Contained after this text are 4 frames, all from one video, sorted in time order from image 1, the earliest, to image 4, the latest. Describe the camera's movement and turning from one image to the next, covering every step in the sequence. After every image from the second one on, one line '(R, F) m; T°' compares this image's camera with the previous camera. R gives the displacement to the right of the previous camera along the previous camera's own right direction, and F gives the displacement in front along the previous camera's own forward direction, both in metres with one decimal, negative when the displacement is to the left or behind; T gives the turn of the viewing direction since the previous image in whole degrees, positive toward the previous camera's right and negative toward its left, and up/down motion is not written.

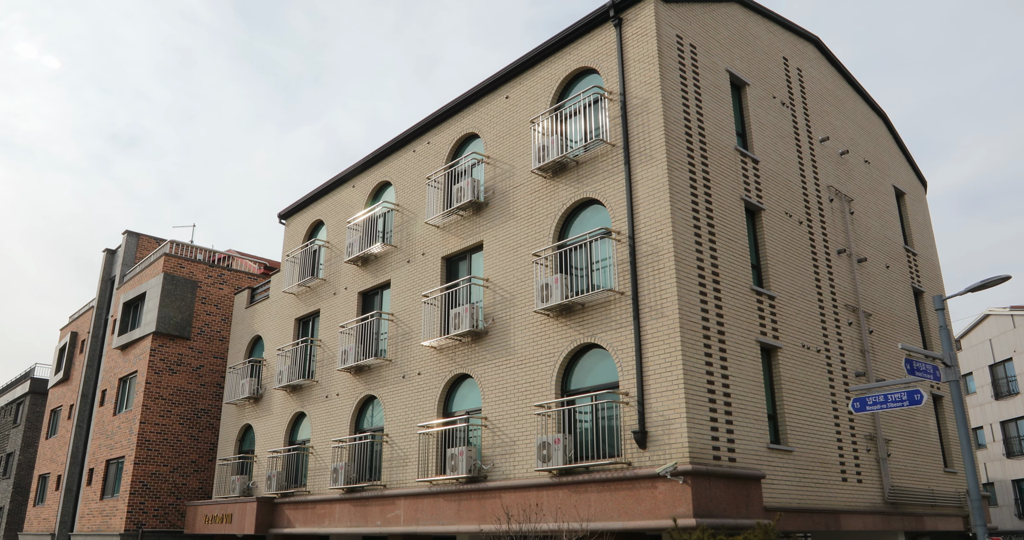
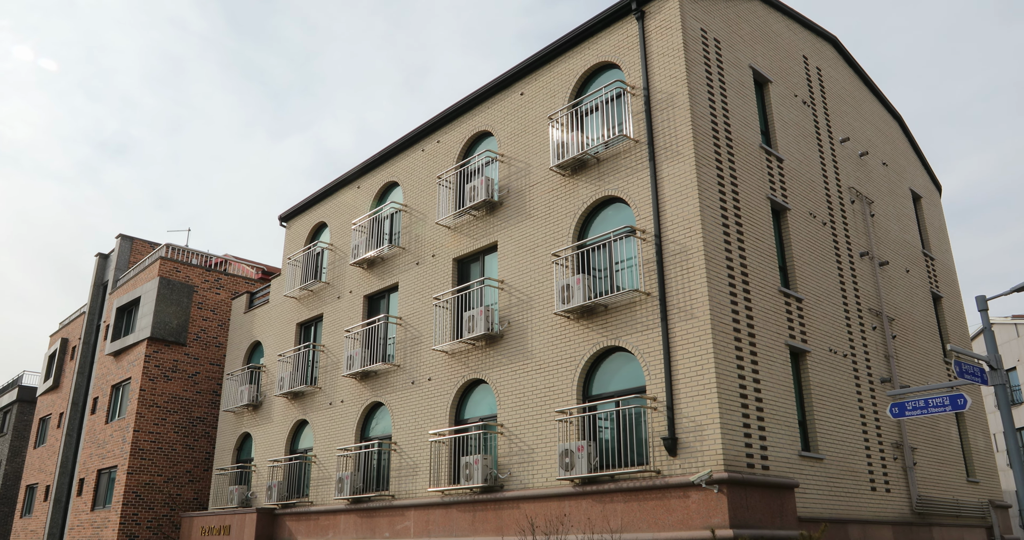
(-0.6, +0.6) m; +1°
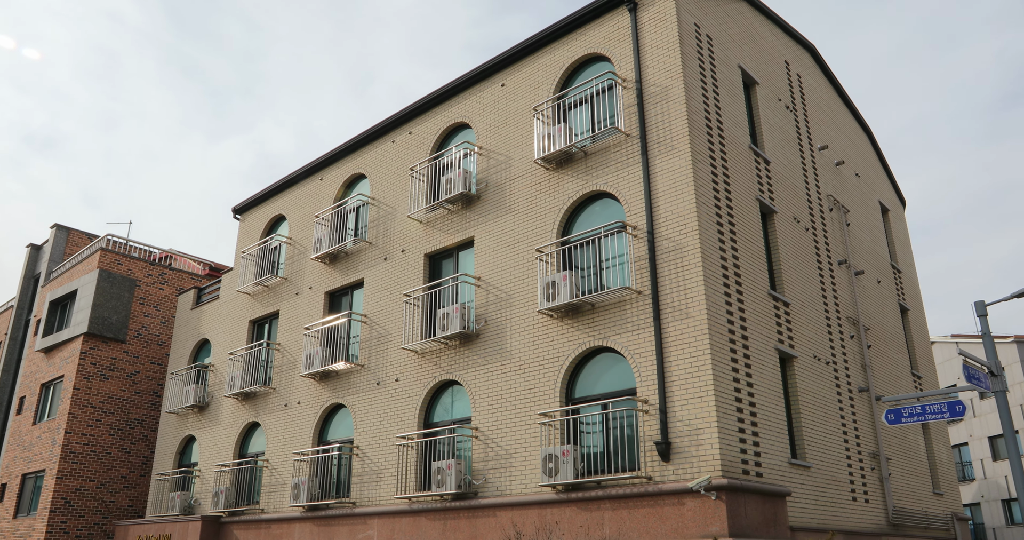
(-0.7, +0.8) m; +4°
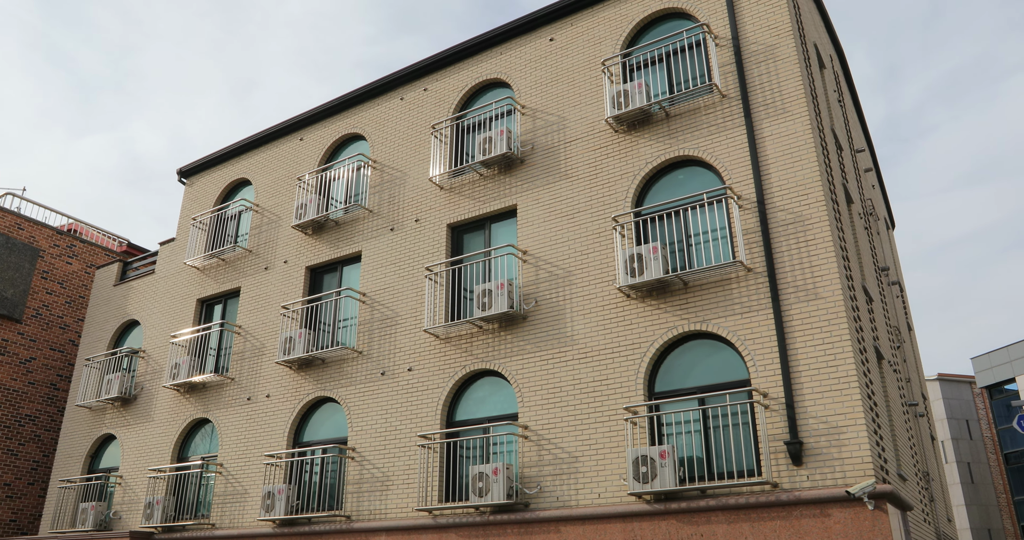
(-3.0, +2.5) m; +9°
